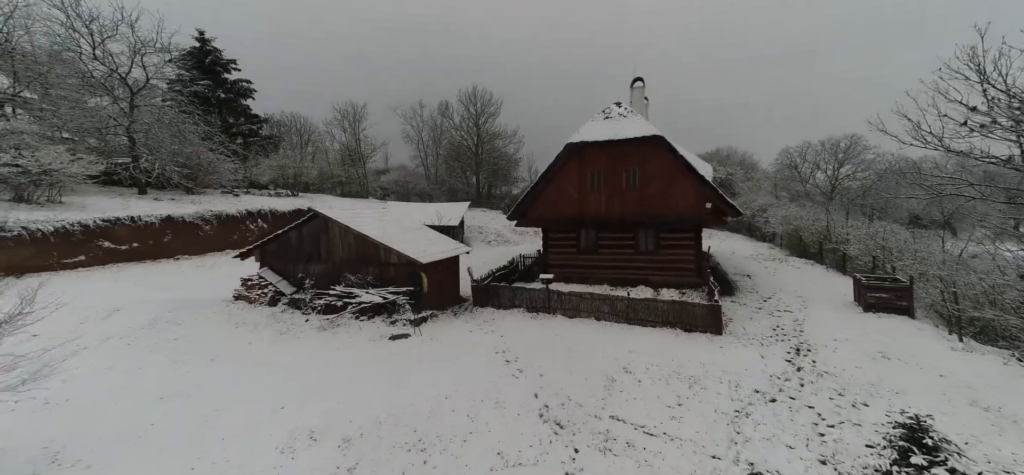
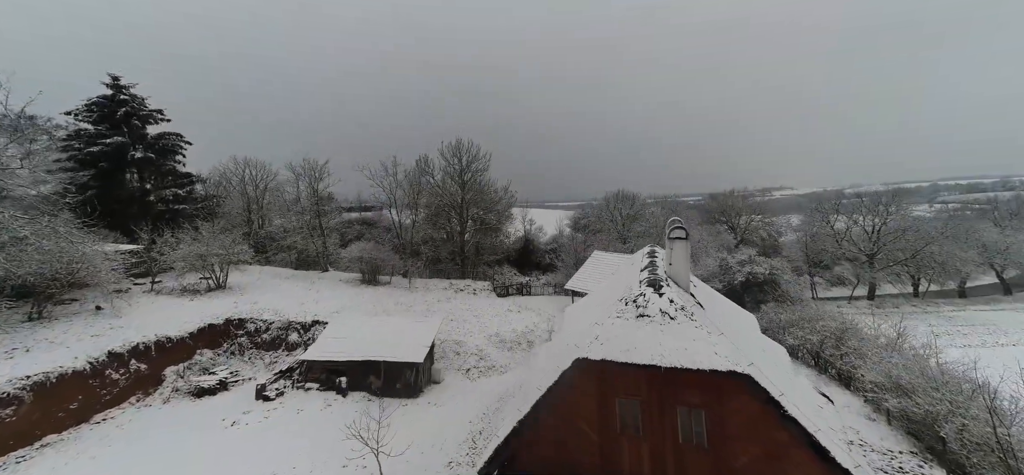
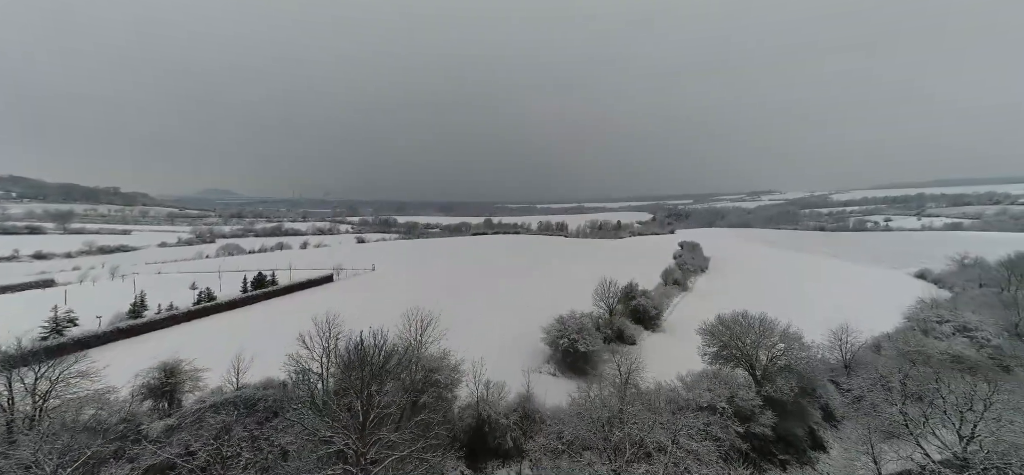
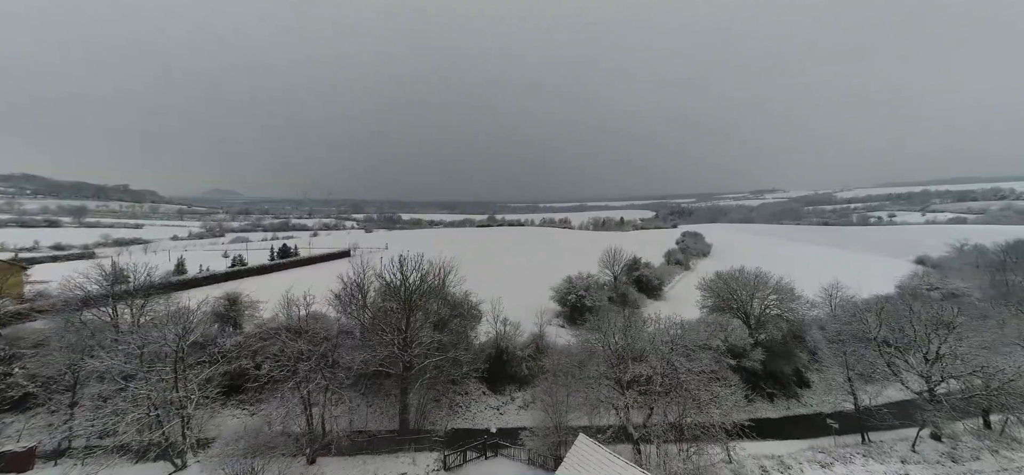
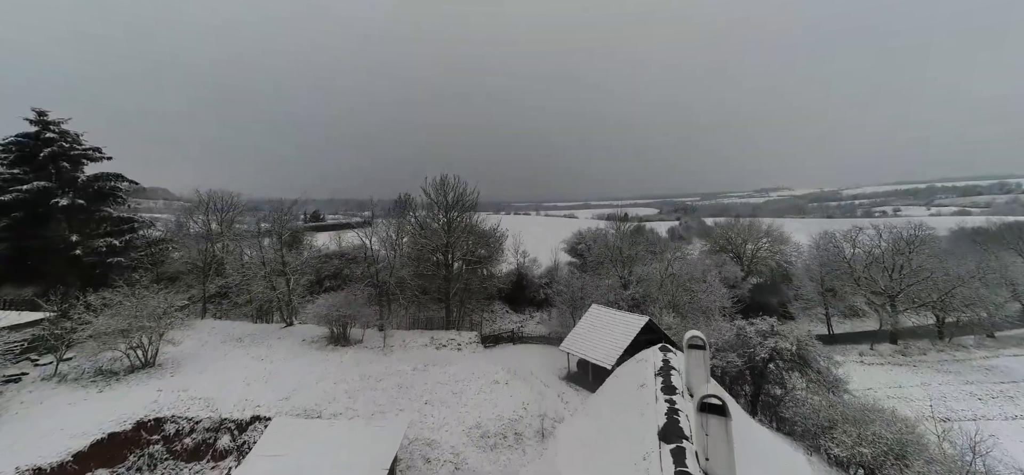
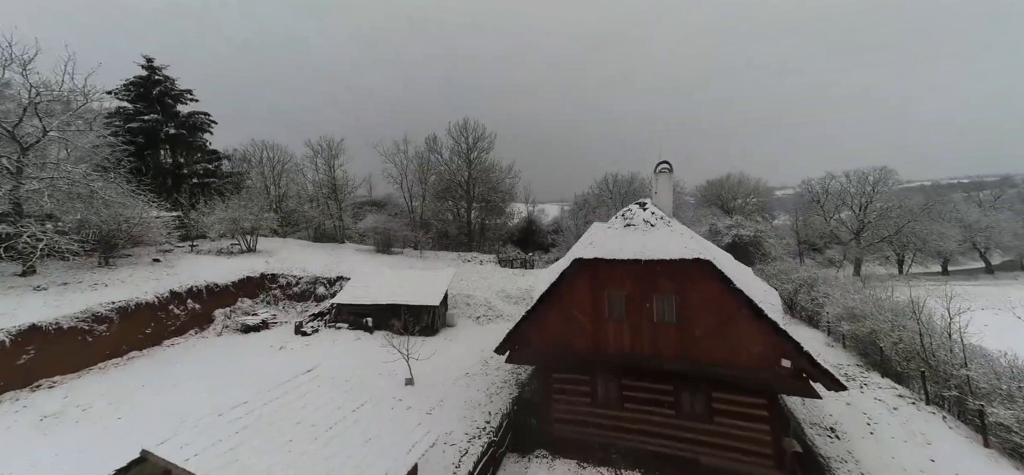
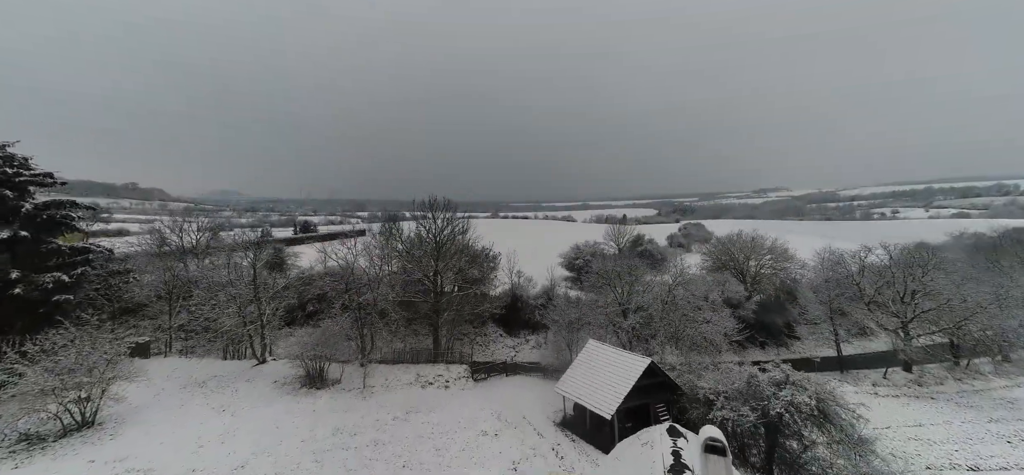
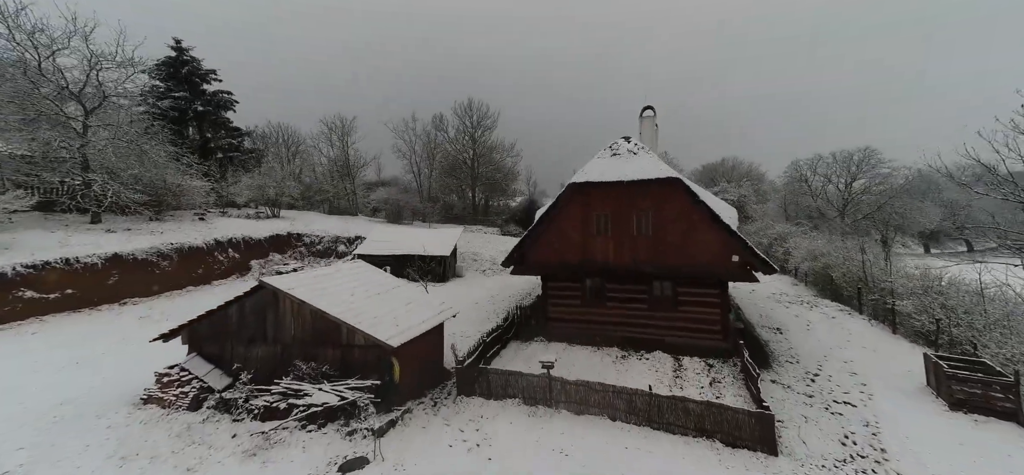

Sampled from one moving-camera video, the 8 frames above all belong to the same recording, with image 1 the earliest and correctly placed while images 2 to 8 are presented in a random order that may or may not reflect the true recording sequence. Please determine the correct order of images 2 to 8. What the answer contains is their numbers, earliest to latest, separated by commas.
8, 6, 2, 5, 7, 4, 3
